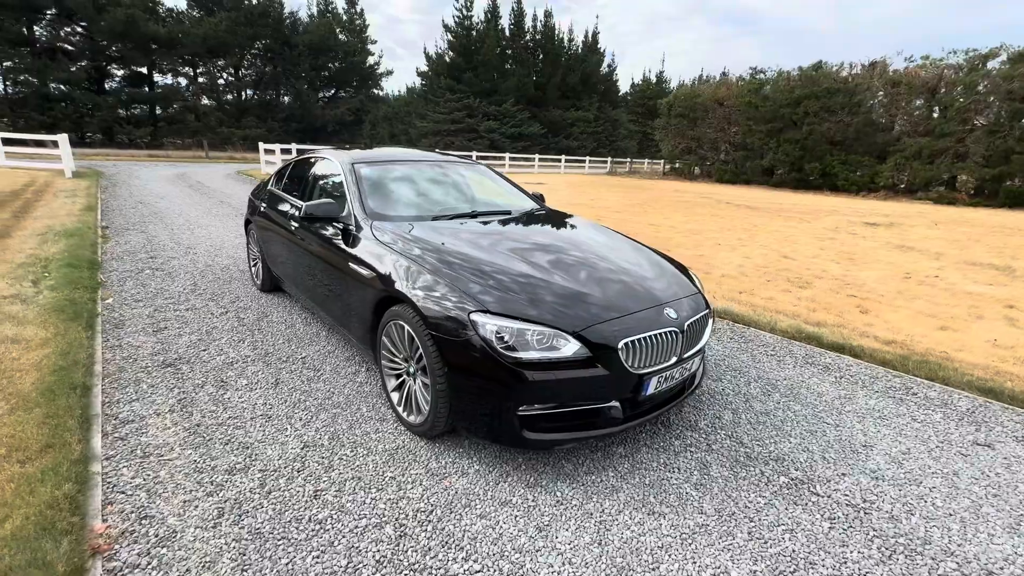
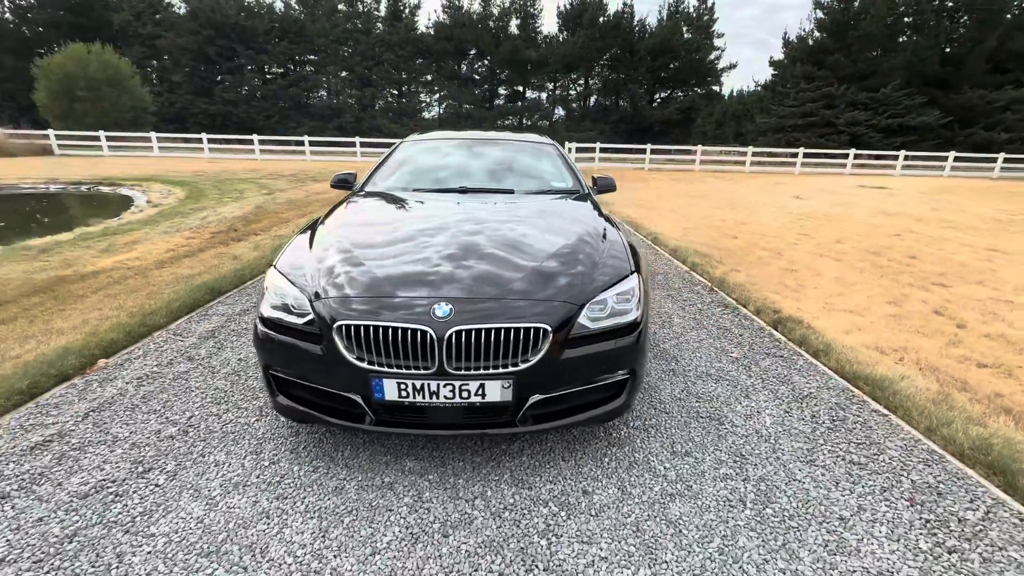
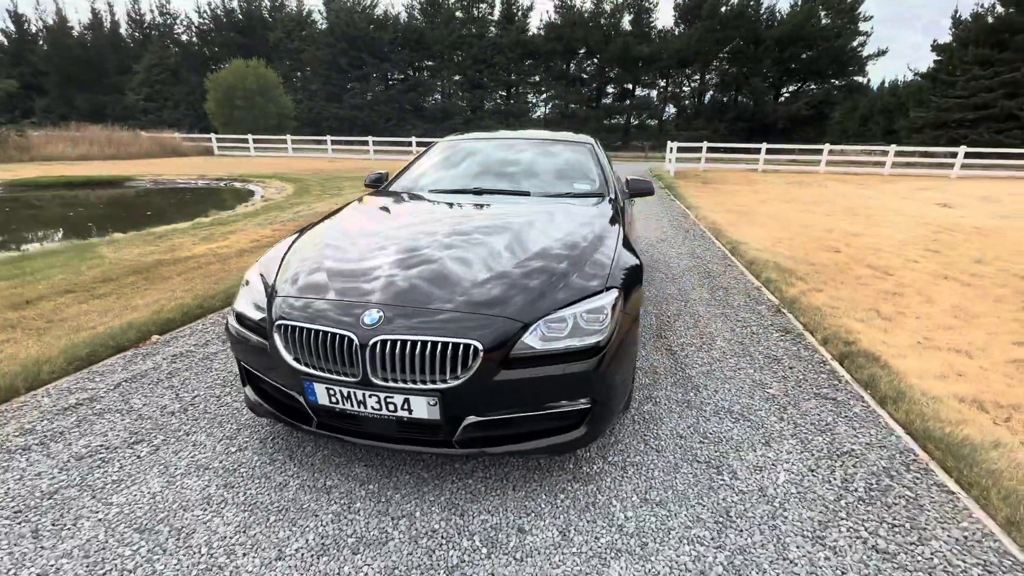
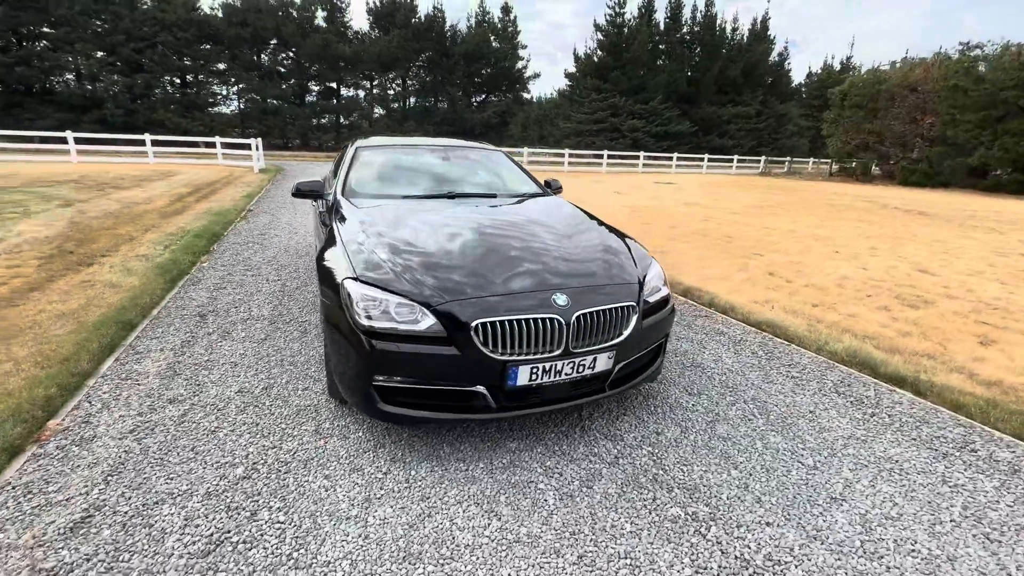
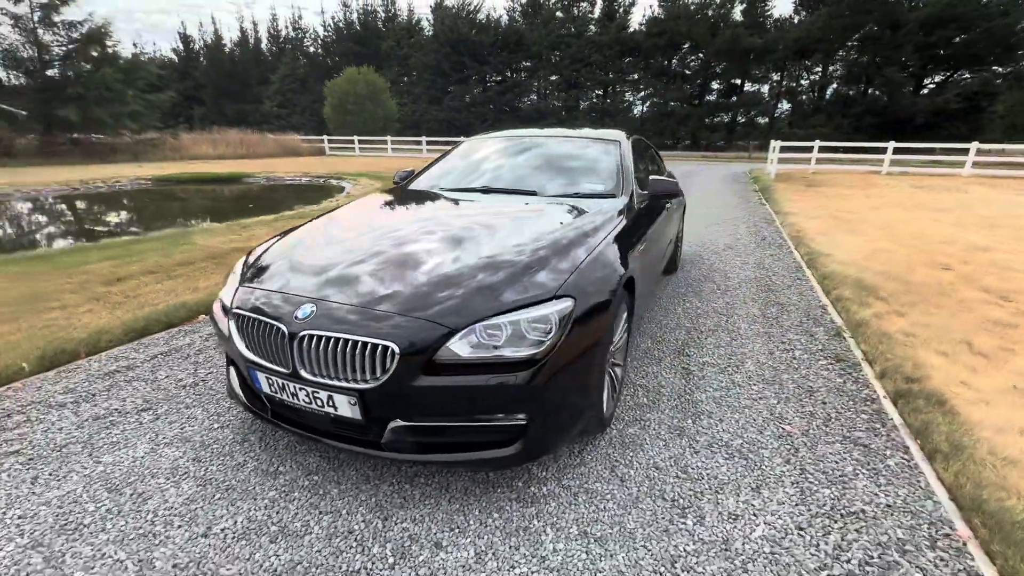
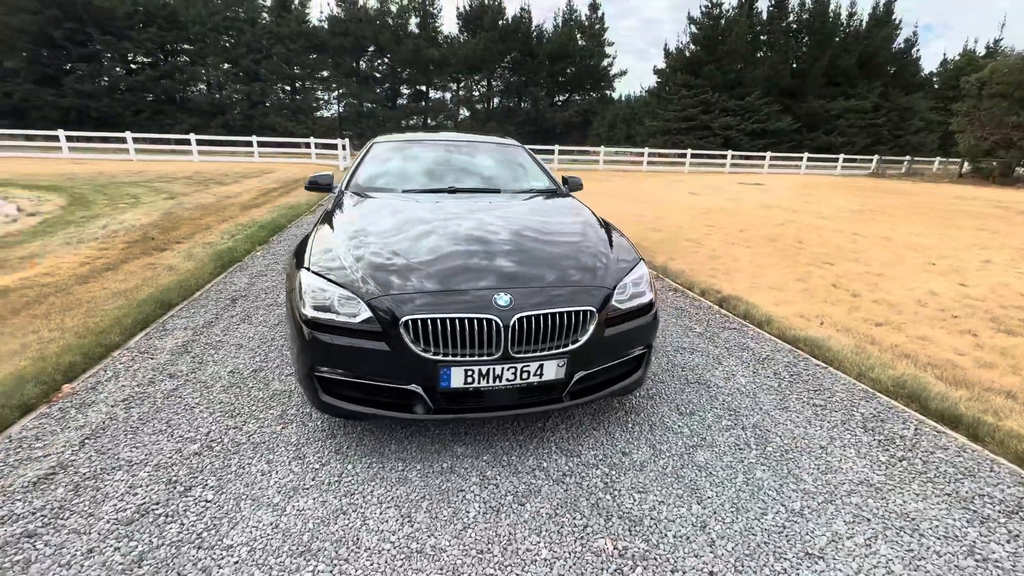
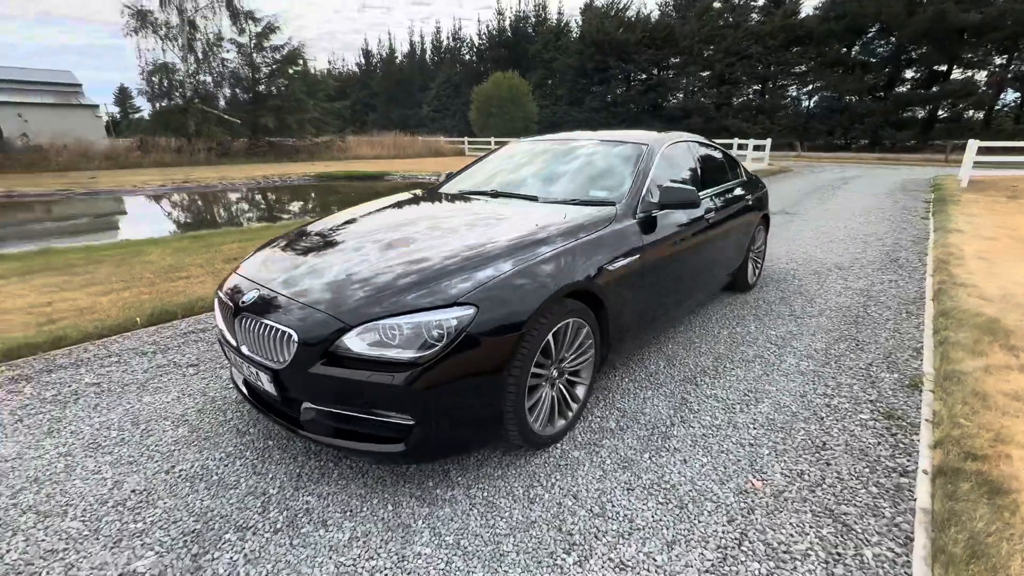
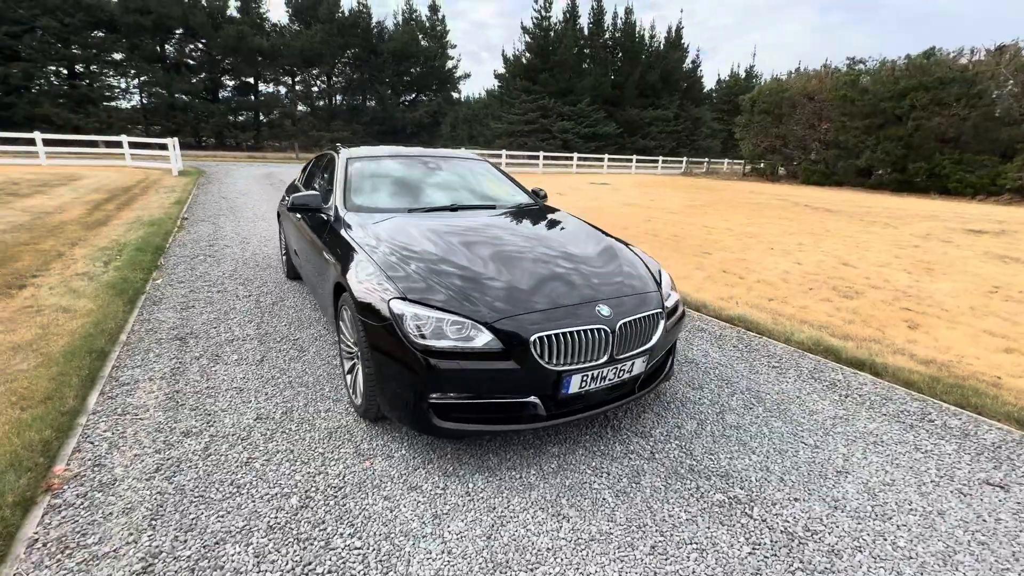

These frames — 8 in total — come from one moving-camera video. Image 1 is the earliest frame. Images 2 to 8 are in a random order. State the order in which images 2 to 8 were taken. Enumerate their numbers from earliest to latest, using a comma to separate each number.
8, 4, 6, 2, 3, 5, 7
